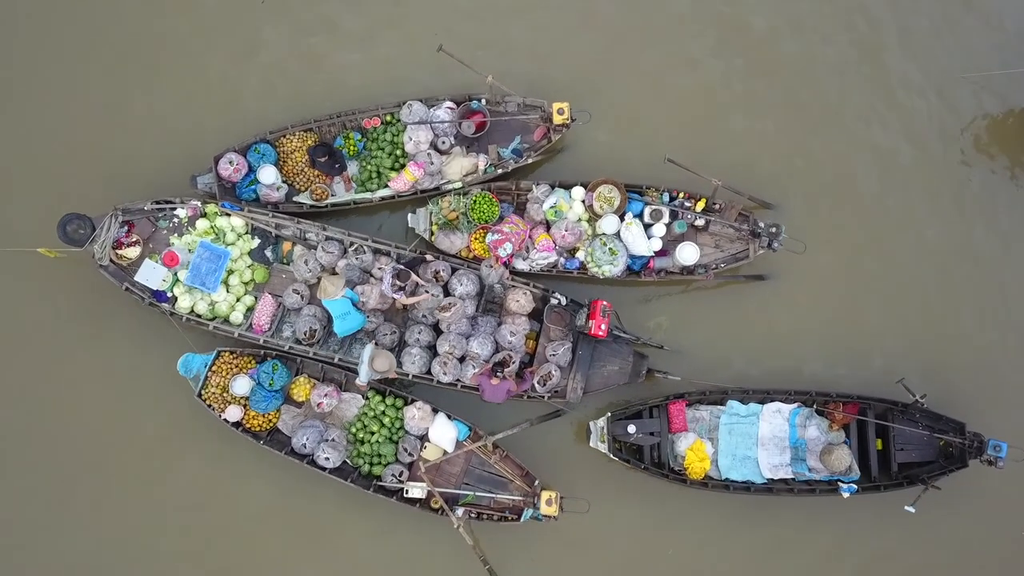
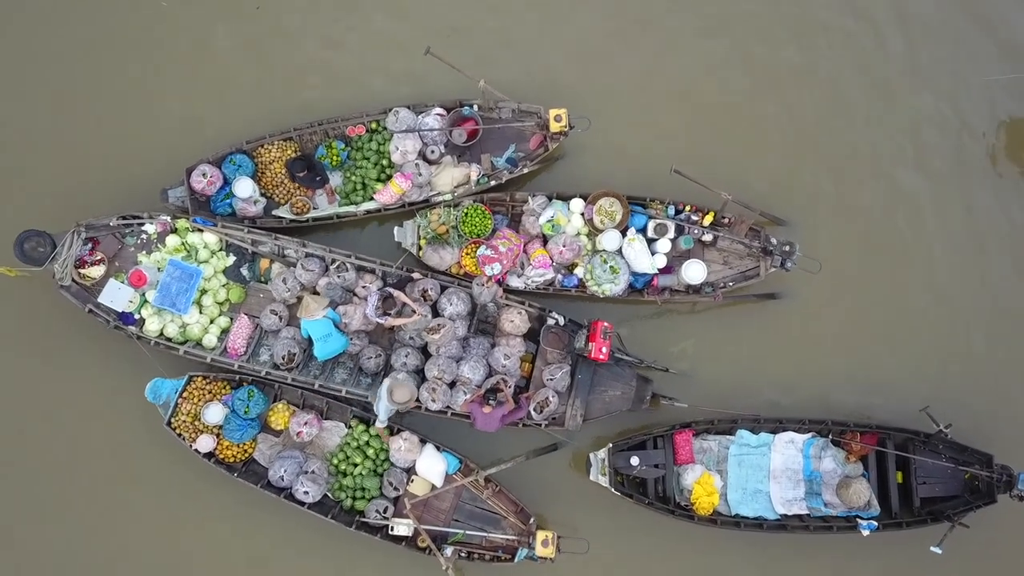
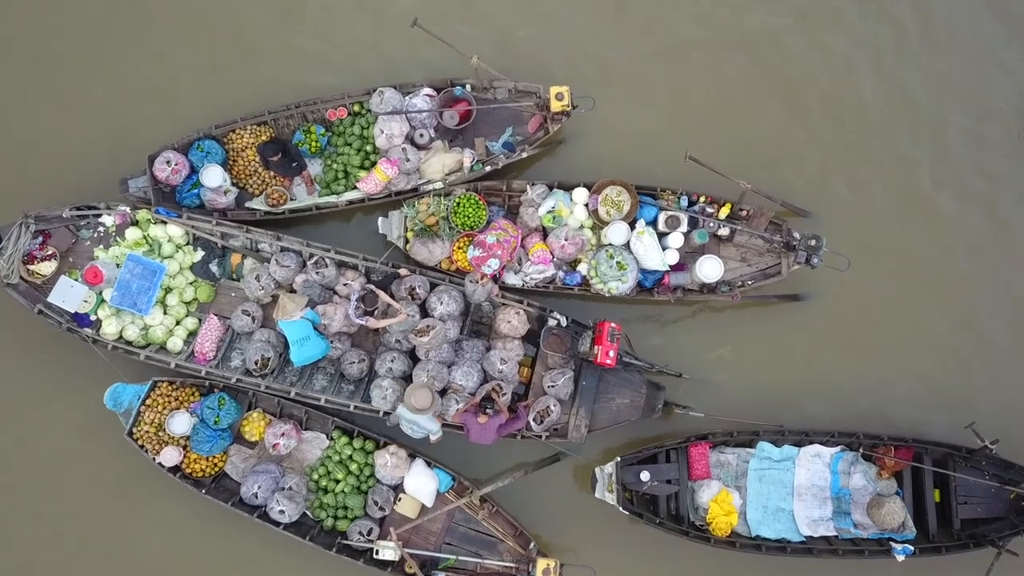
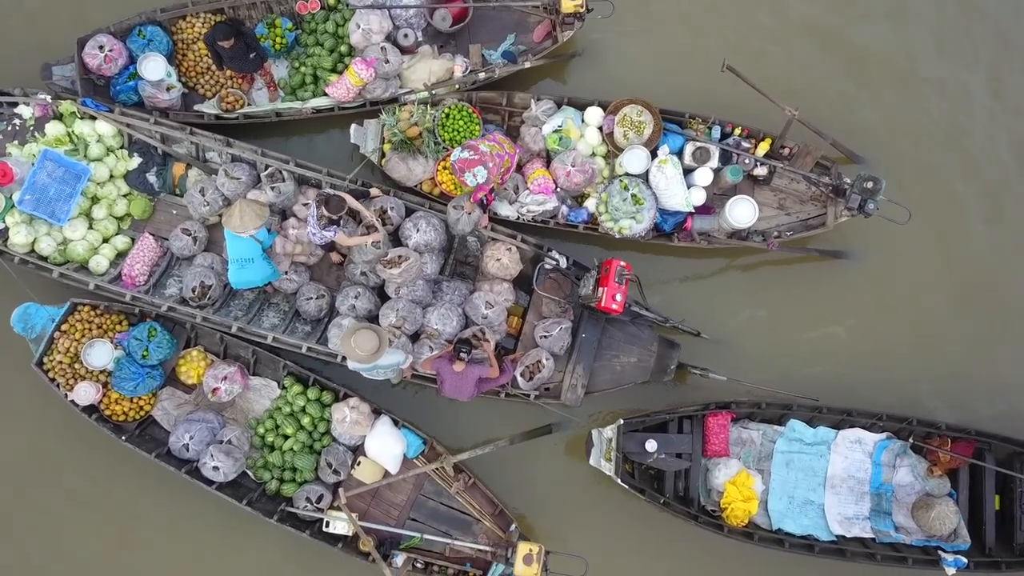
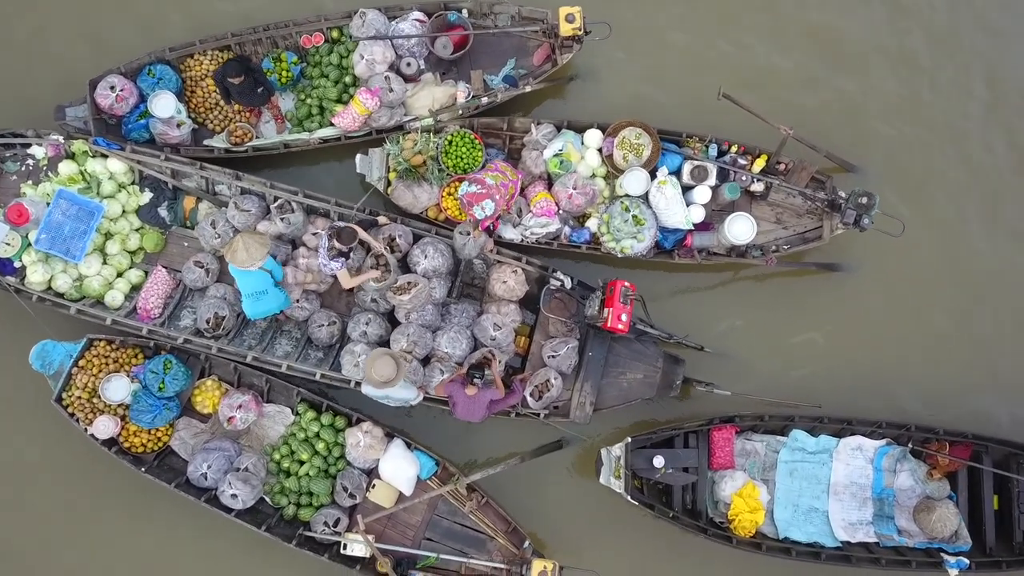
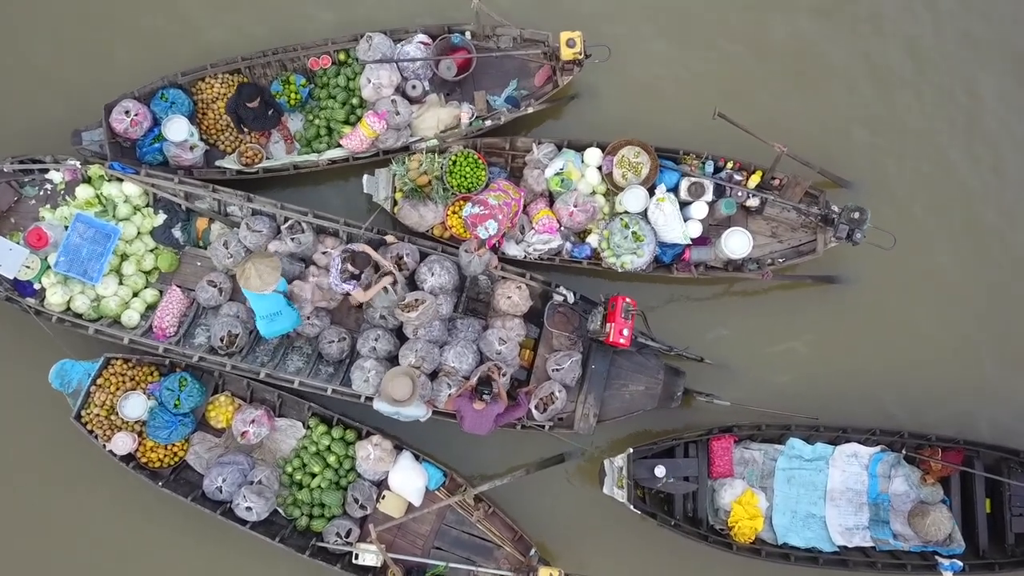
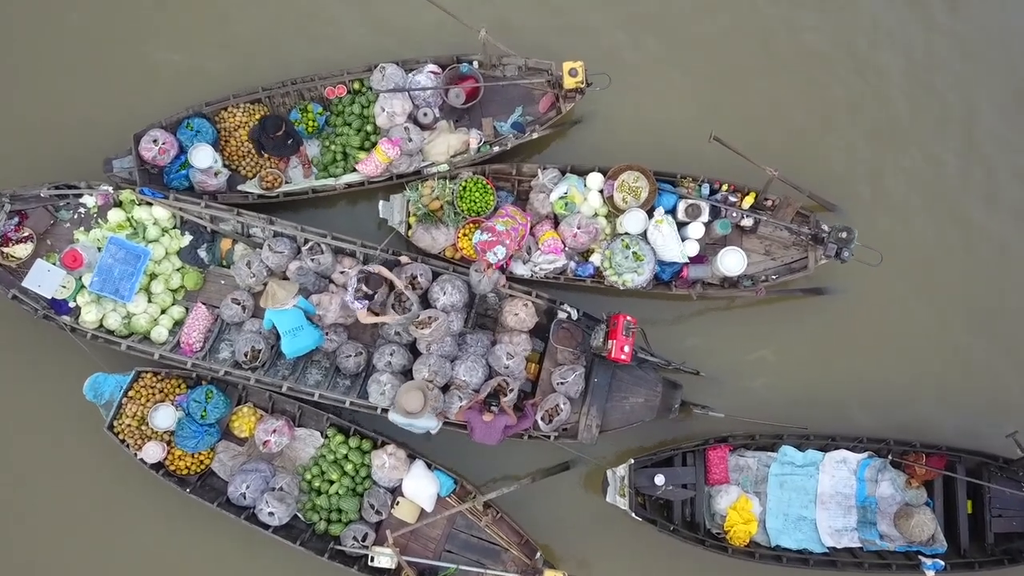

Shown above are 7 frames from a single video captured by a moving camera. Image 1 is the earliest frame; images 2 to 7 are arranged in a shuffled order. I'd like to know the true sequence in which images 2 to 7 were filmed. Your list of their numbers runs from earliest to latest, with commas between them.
2, 3, 7, 6, 5, 4
